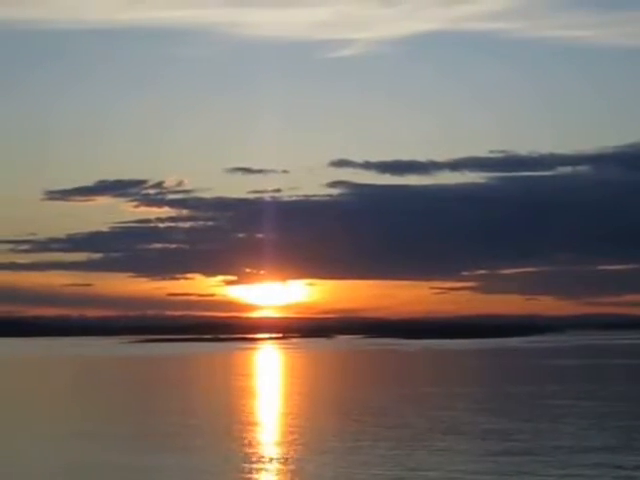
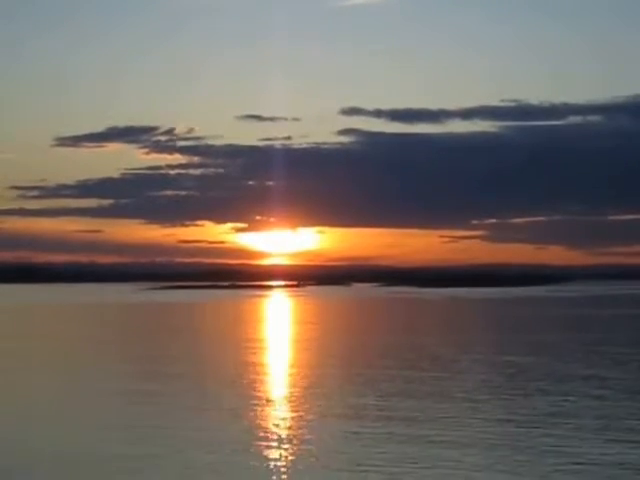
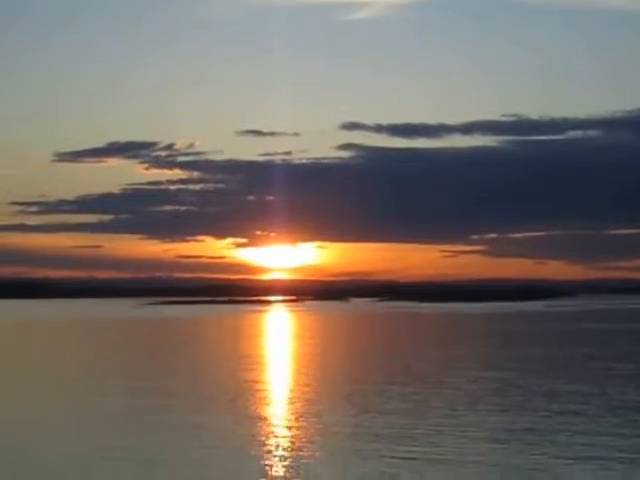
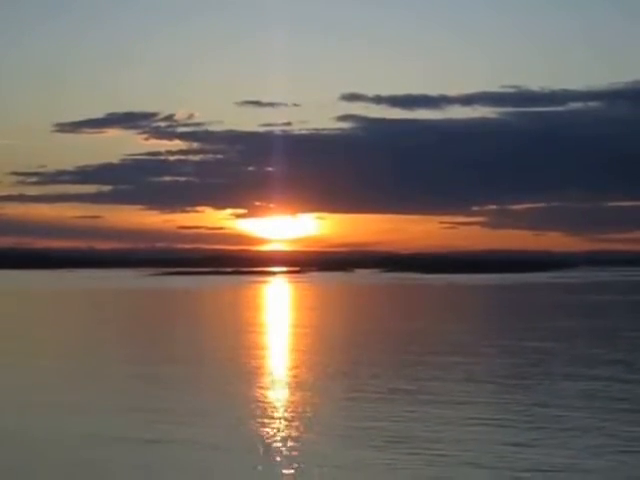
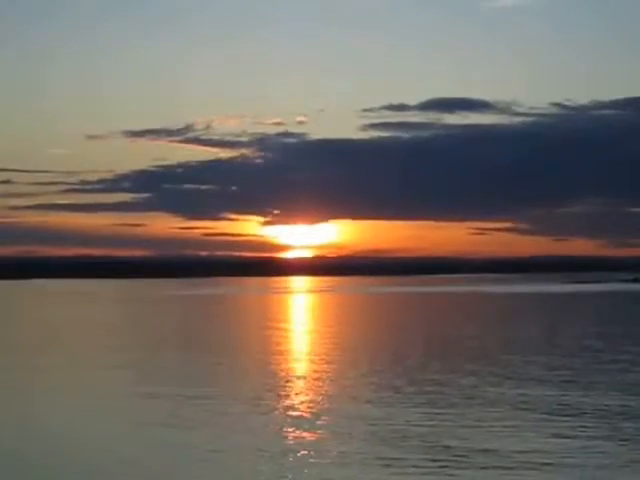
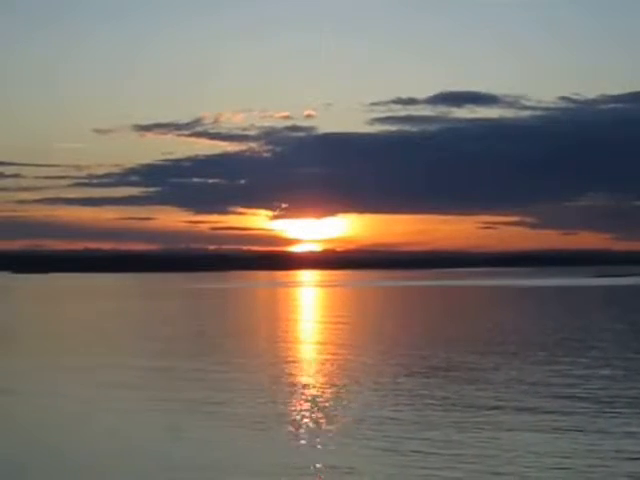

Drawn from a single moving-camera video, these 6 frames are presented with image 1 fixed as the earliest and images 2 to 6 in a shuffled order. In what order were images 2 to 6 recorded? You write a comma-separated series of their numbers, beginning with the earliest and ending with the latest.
3, 2, 4, 5, 6
